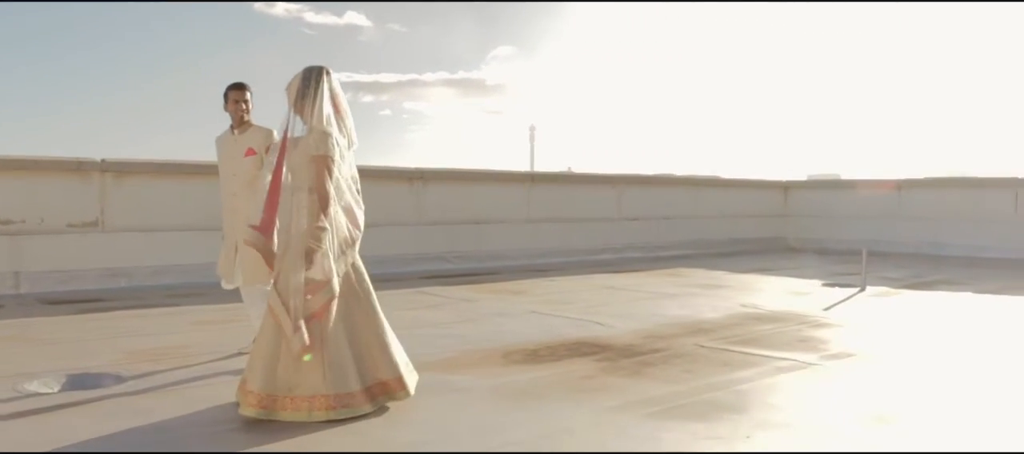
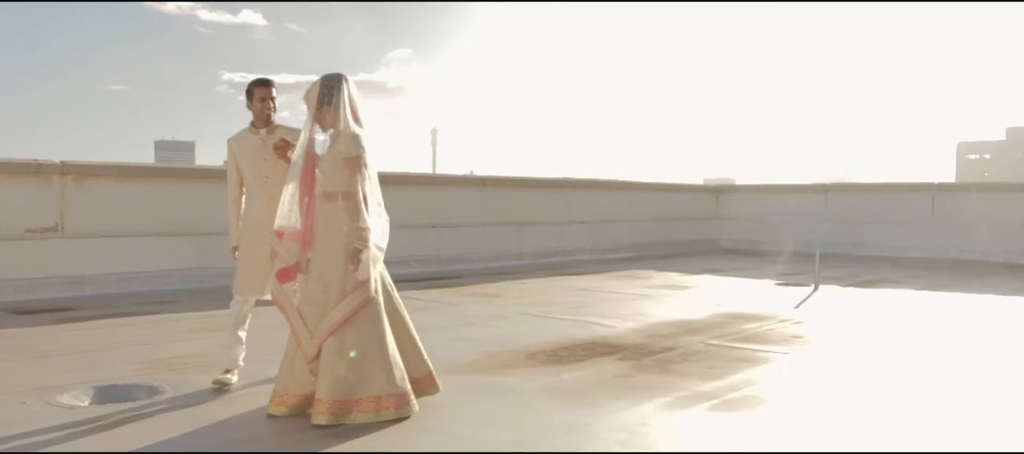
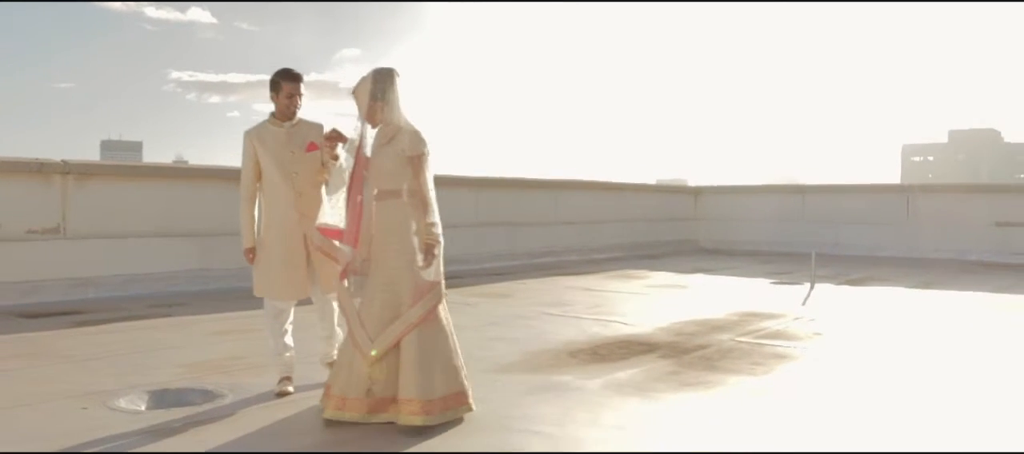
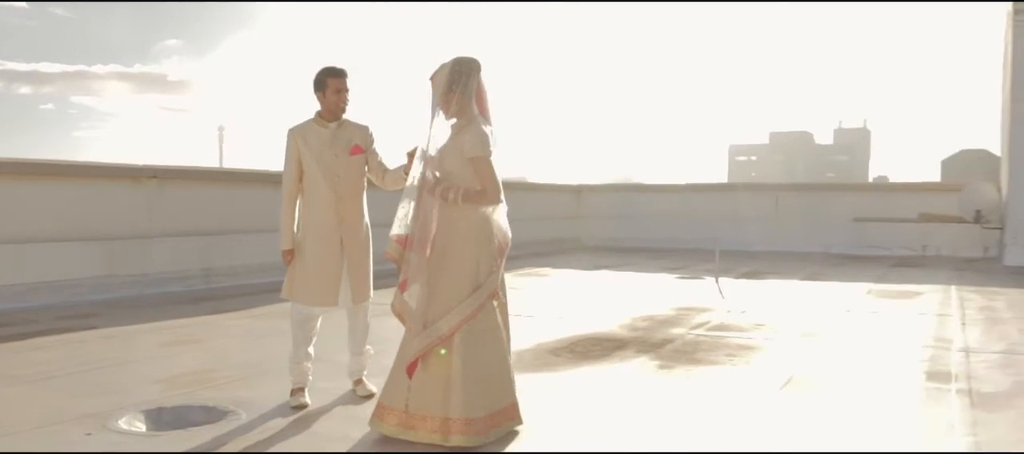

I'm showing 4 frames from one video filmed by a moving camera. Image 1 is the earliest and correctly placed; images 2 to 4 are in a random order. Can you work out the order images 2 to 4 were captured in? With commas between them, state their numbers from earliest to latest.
2, 3, 4
